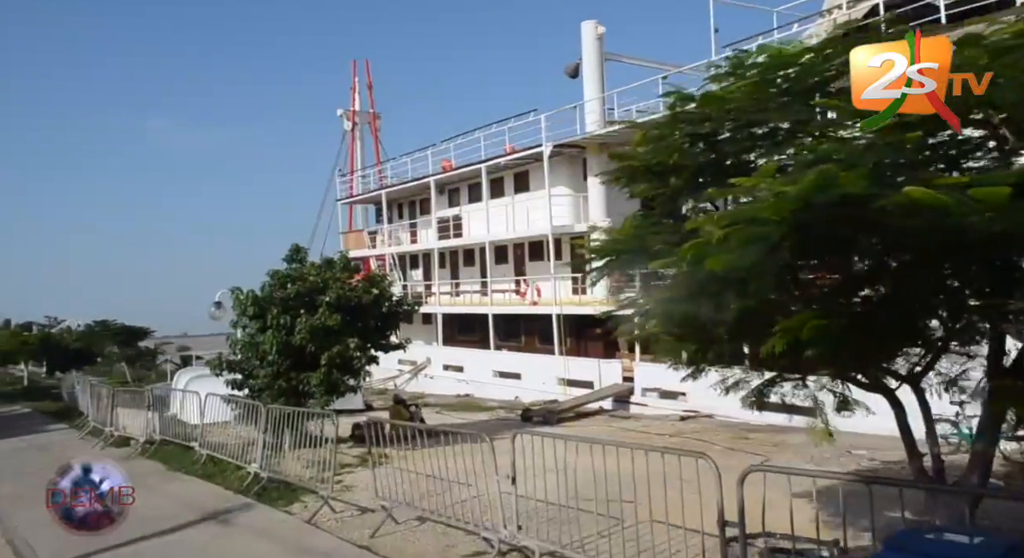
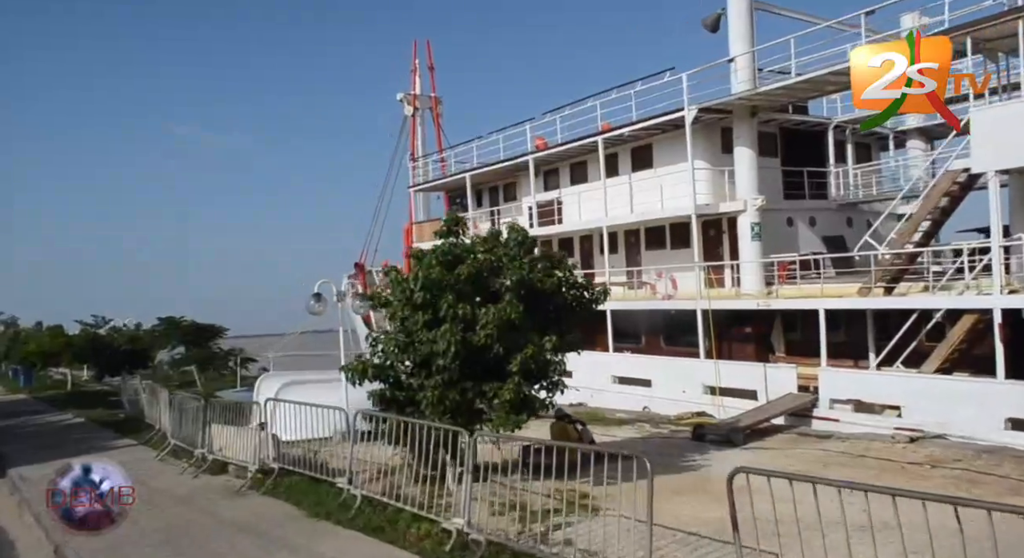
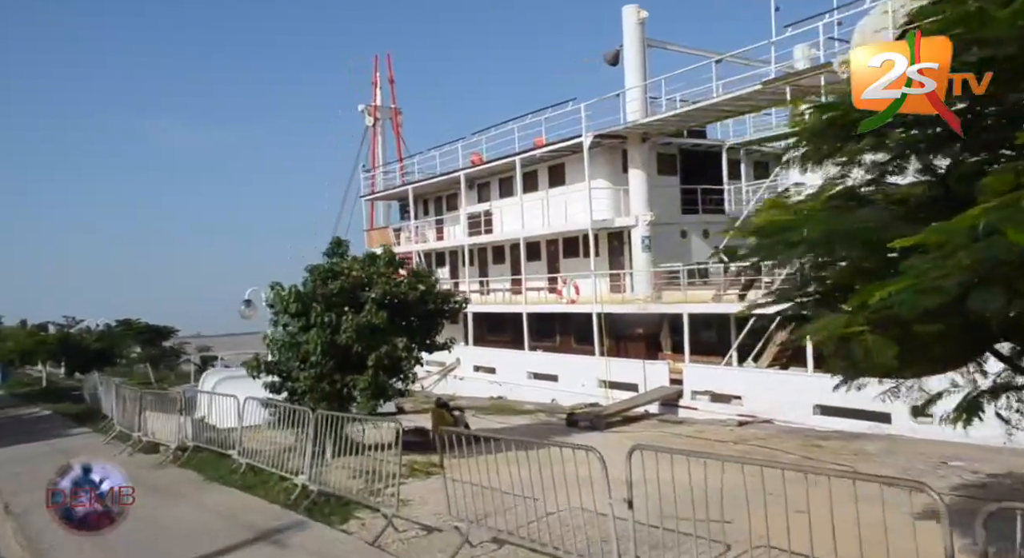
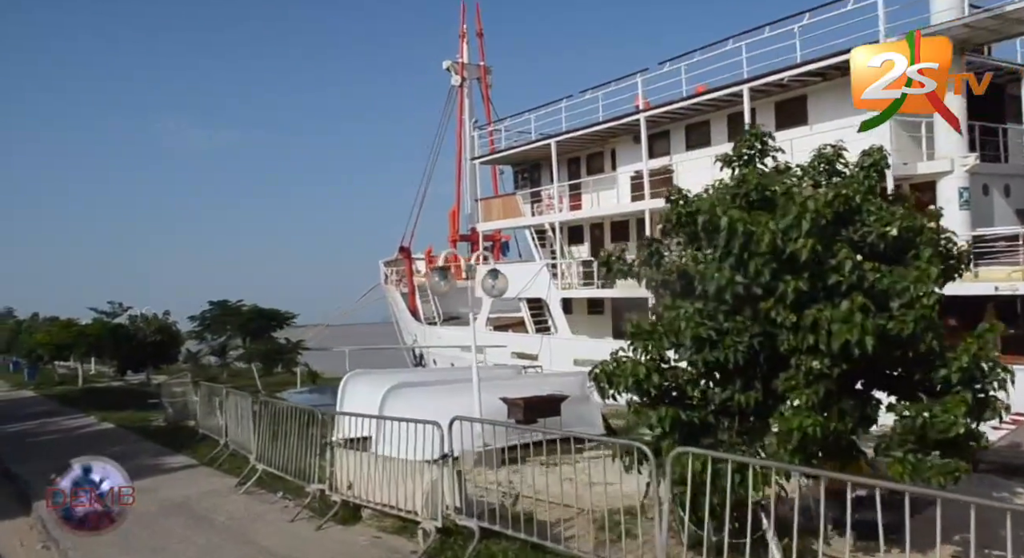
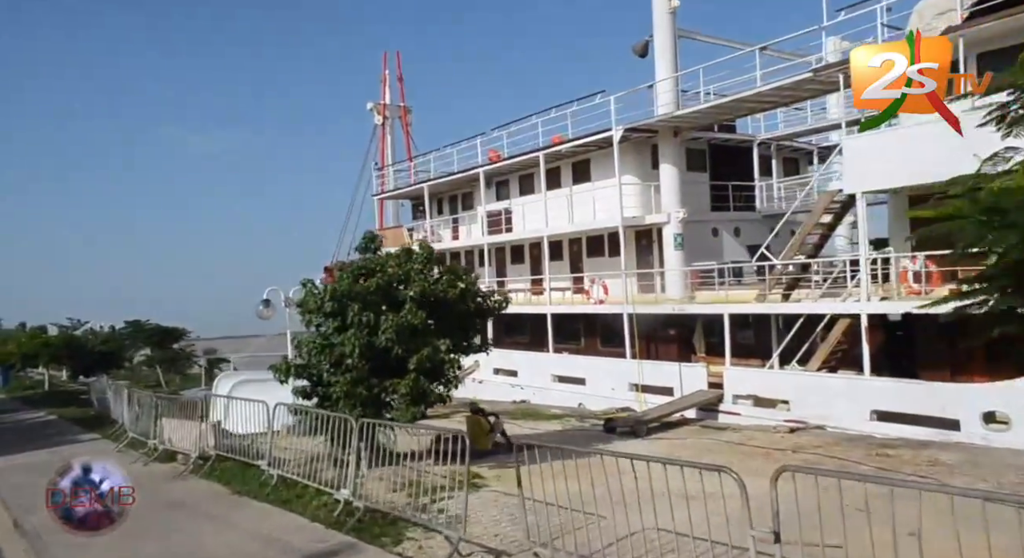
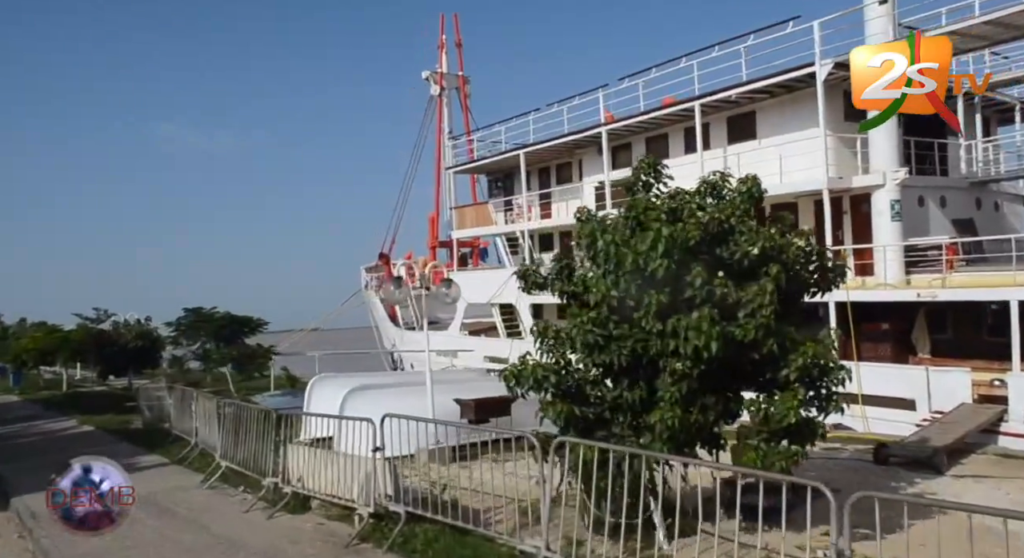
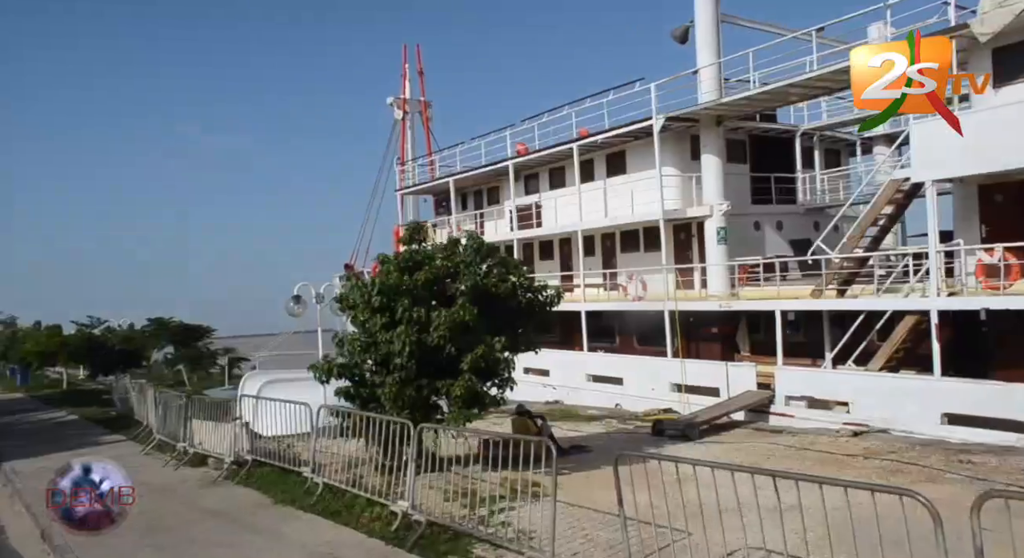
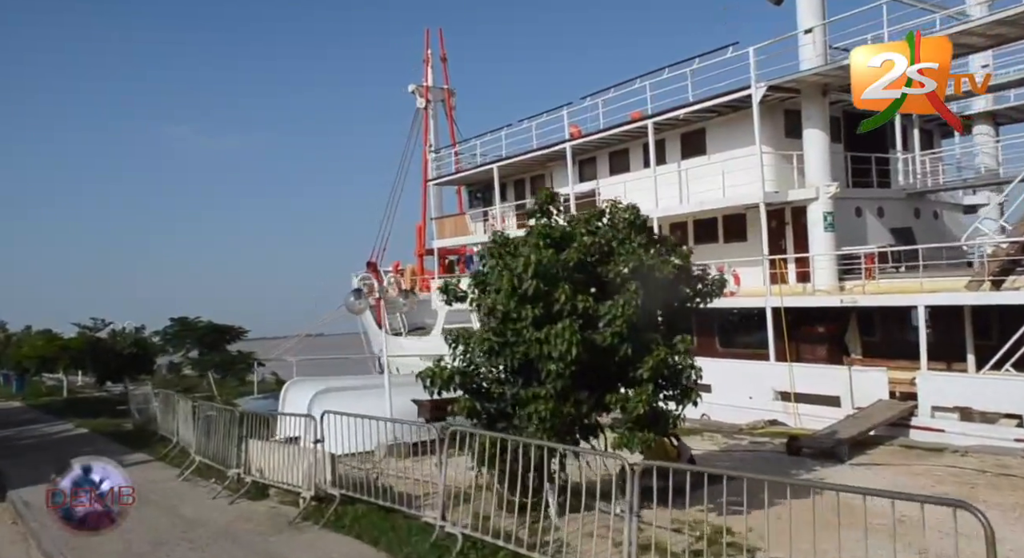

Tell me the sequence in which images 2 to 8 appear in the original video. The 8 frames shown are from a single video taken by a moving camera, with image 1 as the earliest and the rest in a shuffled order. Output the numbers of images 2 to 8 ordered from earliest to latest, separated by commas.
3, 5, 7, 2, 8, 6, 4
